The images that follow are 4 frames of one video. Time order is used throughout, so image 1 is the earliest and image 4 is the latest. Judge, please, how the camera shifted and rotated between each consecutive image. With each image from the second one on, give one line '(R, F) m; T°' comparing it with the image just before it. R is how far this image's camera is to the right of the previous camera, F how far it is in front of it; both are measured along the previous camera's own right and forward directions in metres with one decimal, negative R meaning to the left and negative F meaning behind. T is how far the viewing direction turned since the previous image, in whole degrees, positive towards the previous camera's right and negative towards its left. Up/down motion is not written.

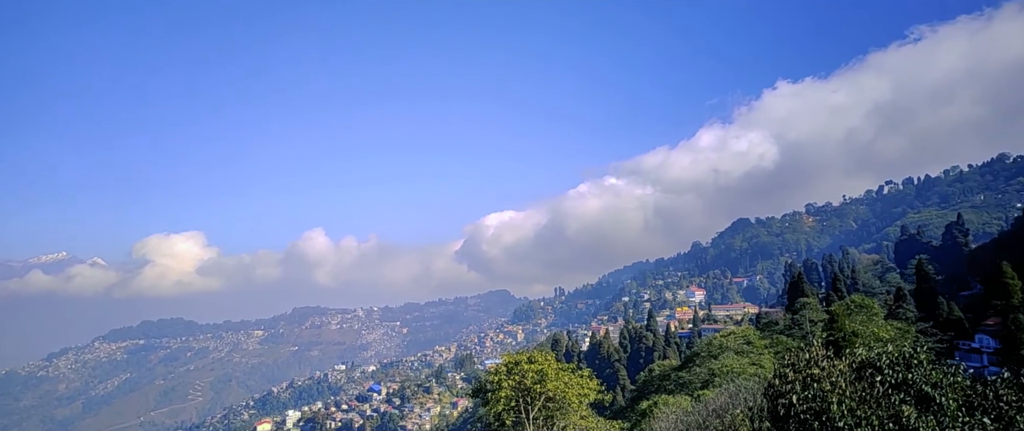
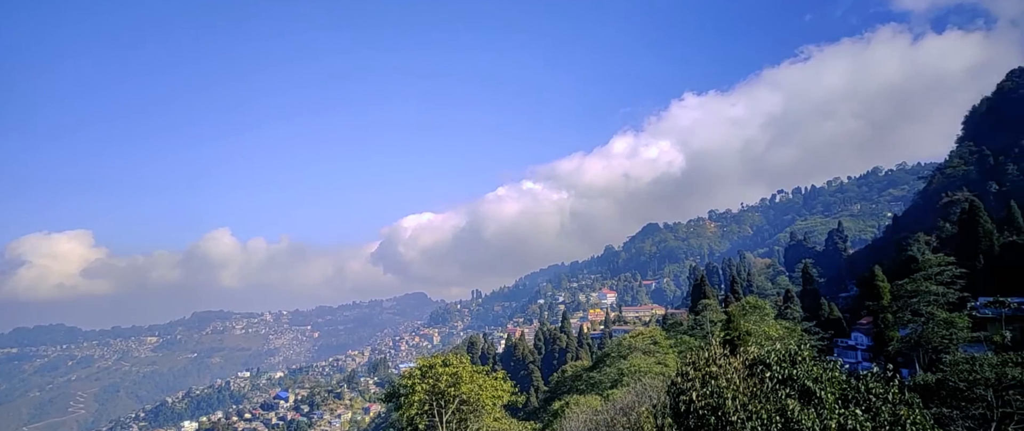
(+0.3, -1.6) m; +7°
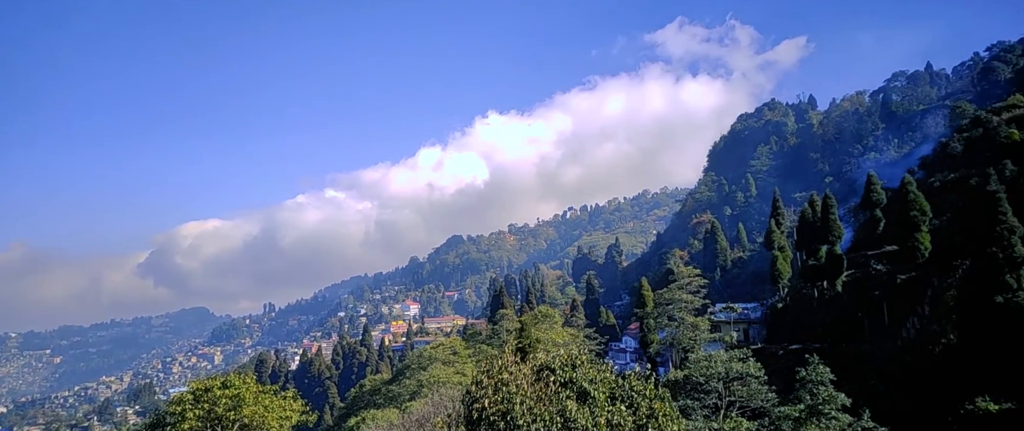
(+0.4, -2.4) m; +15°
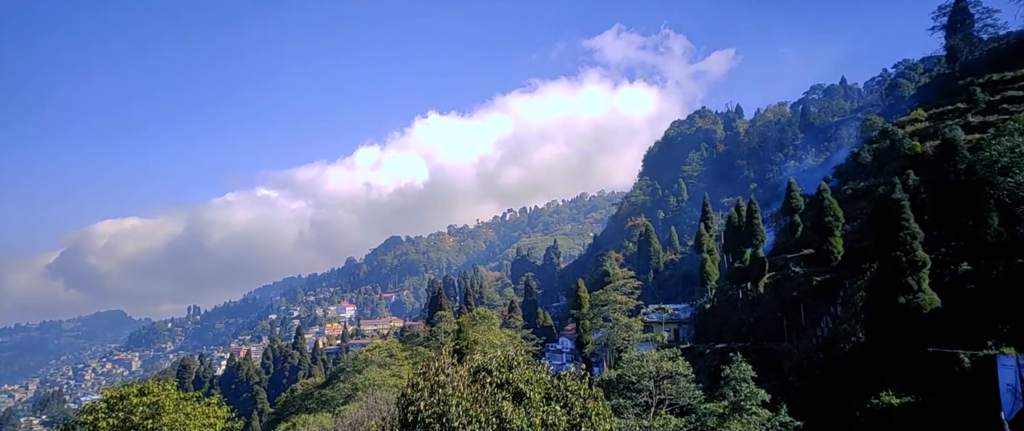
(+0.1, -0.5) m; +5°
